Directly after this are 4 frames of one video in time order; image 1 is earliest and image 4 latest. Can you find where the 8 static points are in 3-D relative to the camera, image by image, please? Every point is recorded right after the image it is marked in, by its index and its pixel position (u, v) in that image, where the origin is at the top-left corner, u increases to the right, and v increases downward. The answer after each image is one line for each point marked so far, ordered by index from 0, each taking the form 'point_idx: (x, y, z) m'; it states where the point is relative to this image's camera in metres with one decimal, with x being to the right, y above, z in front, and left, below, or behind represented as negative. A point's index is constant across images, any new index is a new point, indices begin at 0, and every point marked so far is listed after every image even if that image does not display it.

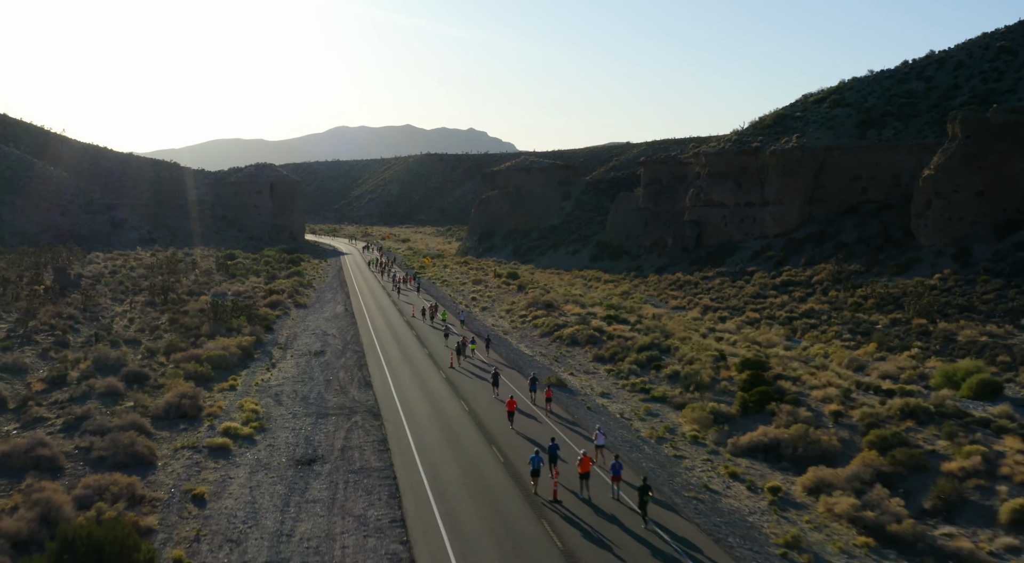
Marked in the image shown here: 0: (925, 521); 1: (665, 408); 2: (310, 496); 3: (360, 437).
0: (+7.5, -4.3, +12.4) m
1: (+4.2, -3.4, +18.7) m
2: (-3.7, -3.9, +12.6) m
3: (-3.5, -3.5, +15.8) m
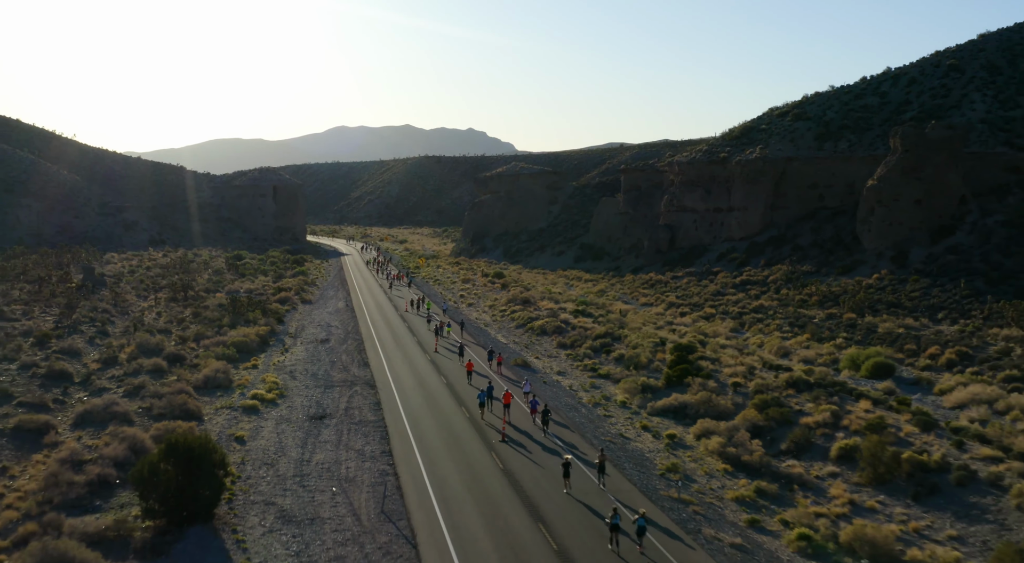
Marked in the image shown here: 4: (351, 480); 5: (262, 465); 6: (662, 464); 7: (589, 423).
0: (+6.5, -4.2, +16.8) m
1: (+3.2, -3.3, +23.0) m
2: (-4.7, -3.8, +16.9) m
3: (-4.5, -3.5, +20.1) m
4: (-3.4, -4.1, +14.3) m
5: (-5.5, -4.0, +15.1) m
6: (+3.4, -4.2, +15.8) m
7: (+2.1, -3.8, +18.7) m
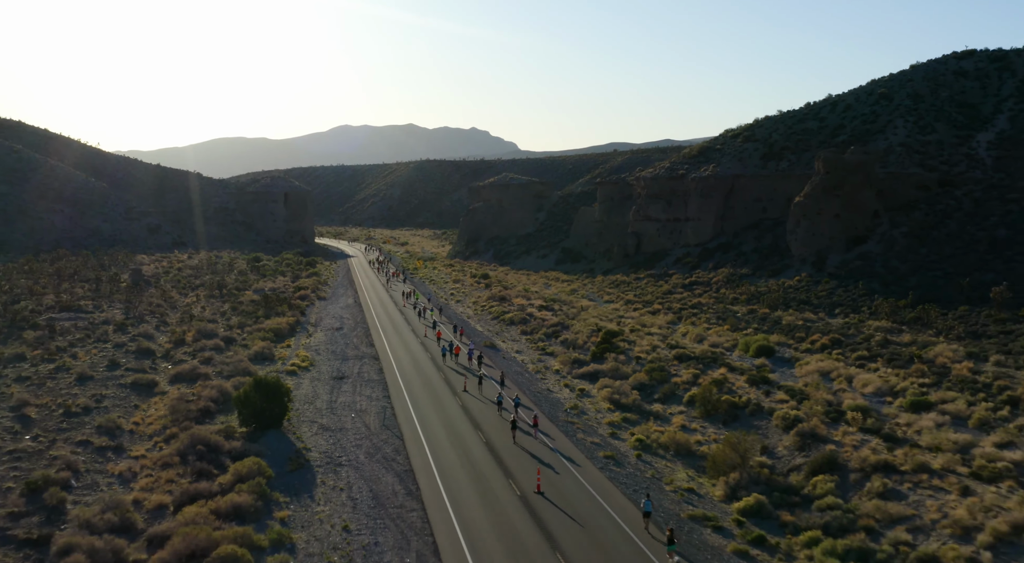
0: (+5.0, -4.3, +24.8) m
1: (+1.7, -3.4, +31.1) m
2: (-6.1, -3.9, +25.0) m
3: (-5.9, -3.5, +28.2) m
4: (-4.9, -4.2, +22.4) m
5: (-7.0, -4.1, +23.2) m
6: (+2.0, -4.3, +23.9) m
7: (+0.6, -3.9, +26.7) m
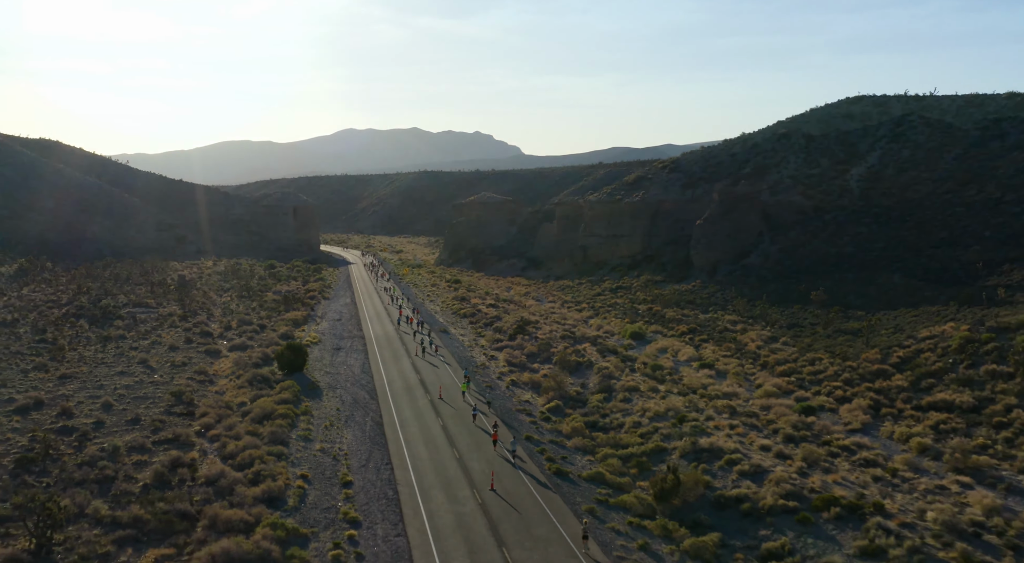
0: (+1.3, -4.6, +39.2) m
1: (-2.0, -3.7, +45.5) m
2: (-9.9, -4.1, +39.5) m
3: (-9.7, -3.8, +42.7) m
4: (-8.6, -4.5, +36.9) m
5: (-10.7, -4.3, +37.7) m
6: (-1.8, -4.6, +38.3) m
7: (-3.1, -4.2, +41.2) m
